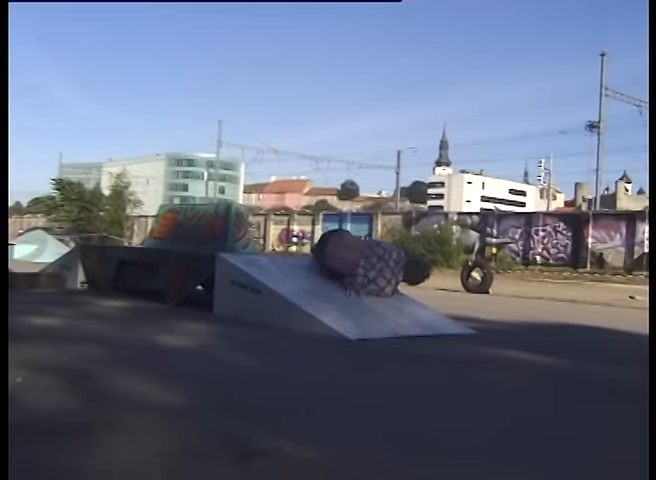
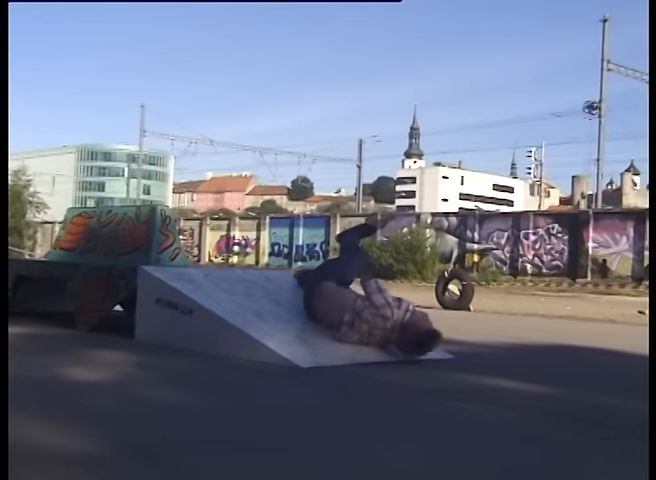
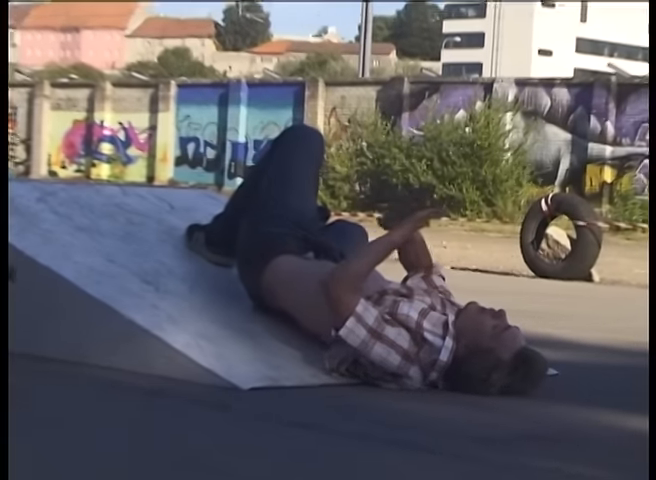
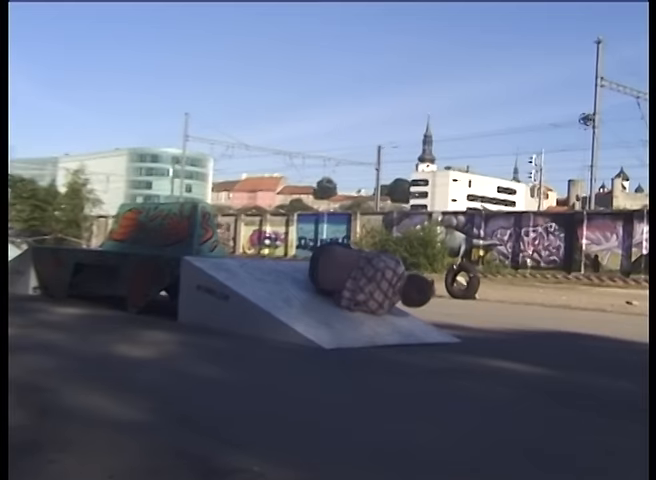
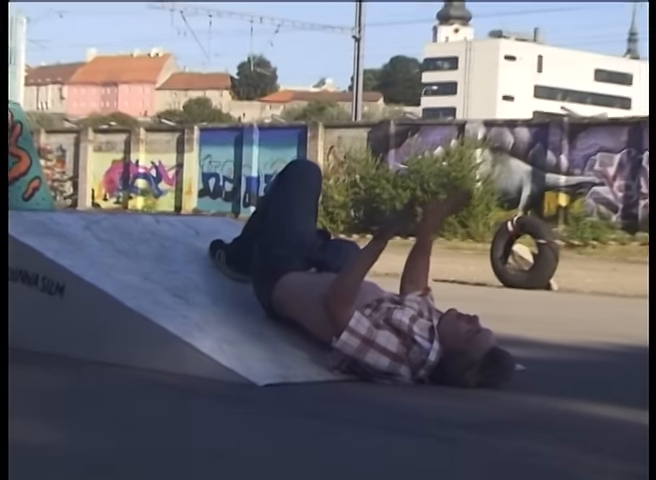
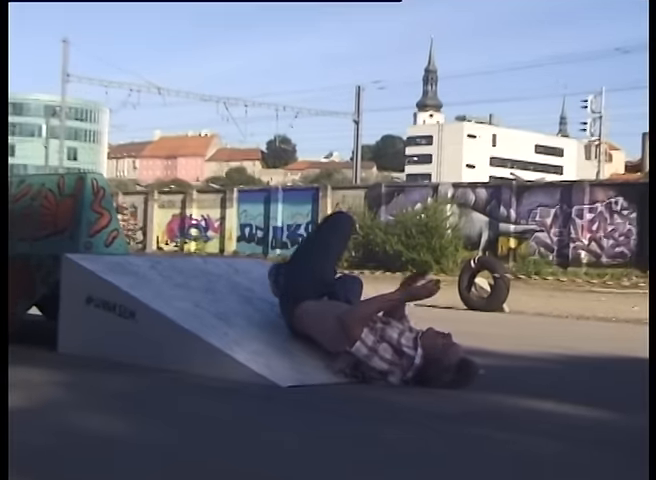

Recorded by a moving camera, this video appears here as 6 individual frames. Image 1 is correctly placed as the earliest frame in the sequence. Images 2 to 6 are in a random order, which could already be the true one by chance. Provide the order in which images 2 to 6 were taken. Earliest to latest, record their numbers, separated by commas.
4, 2, 6, 5, 3
